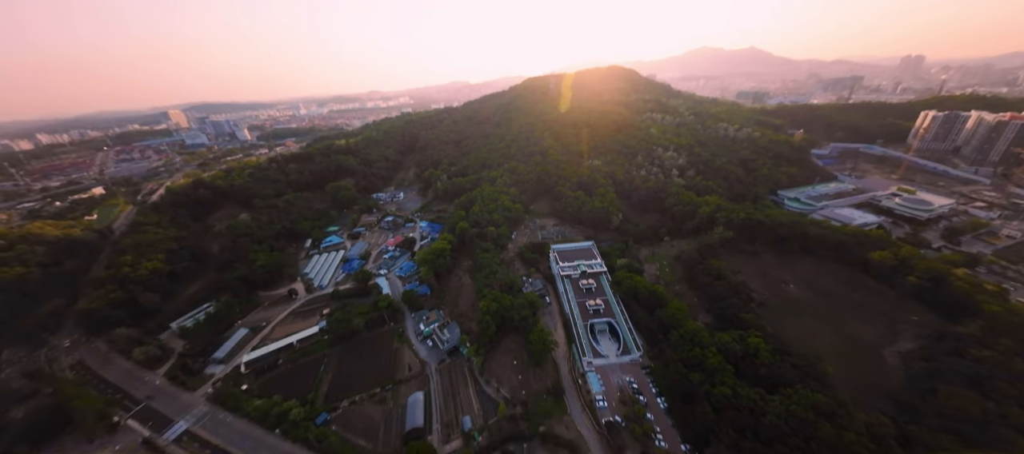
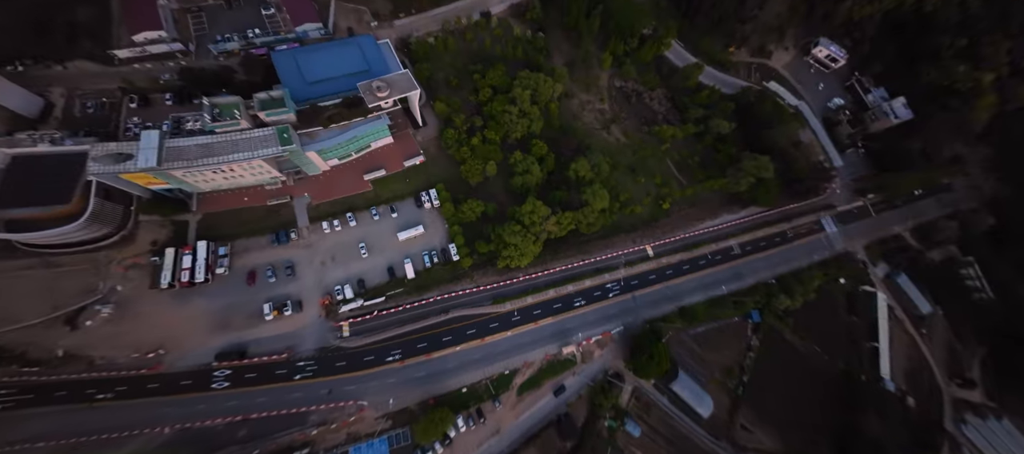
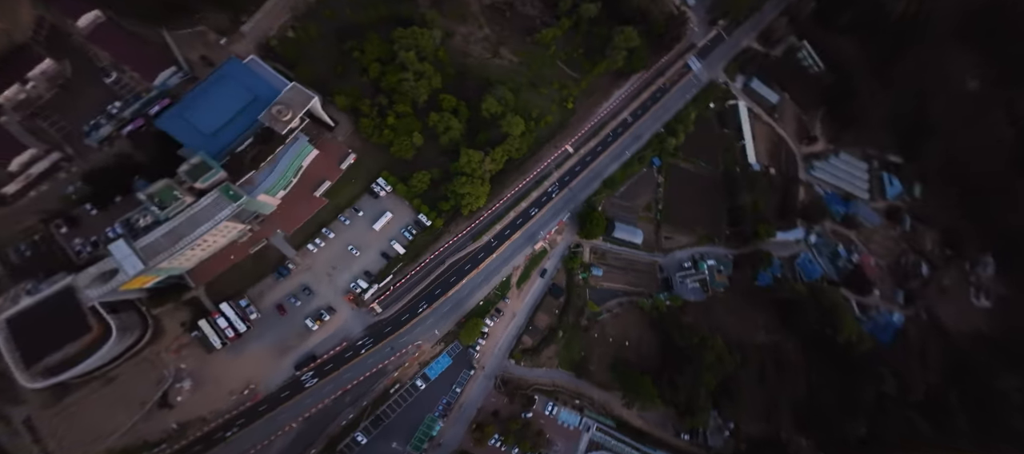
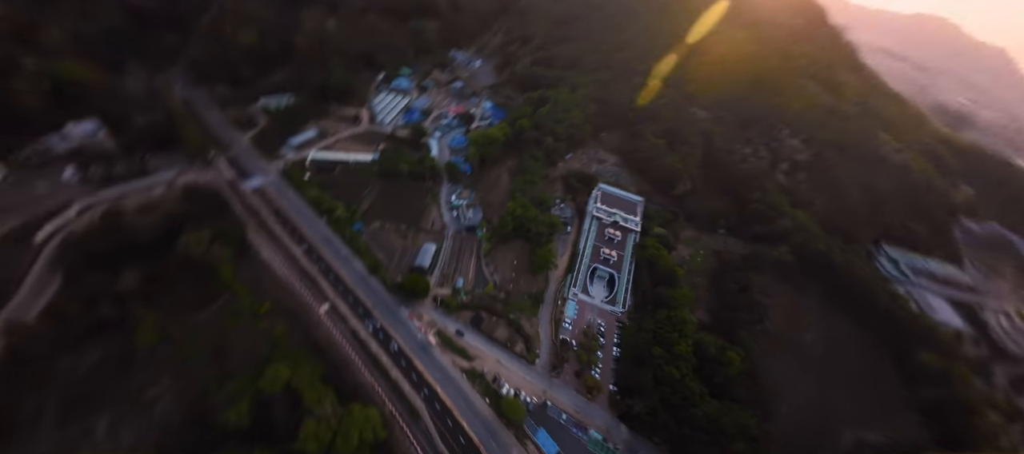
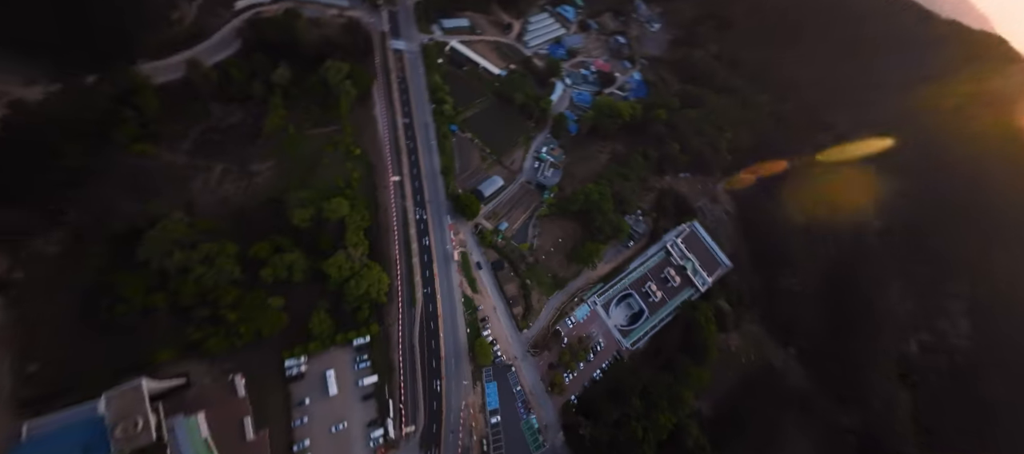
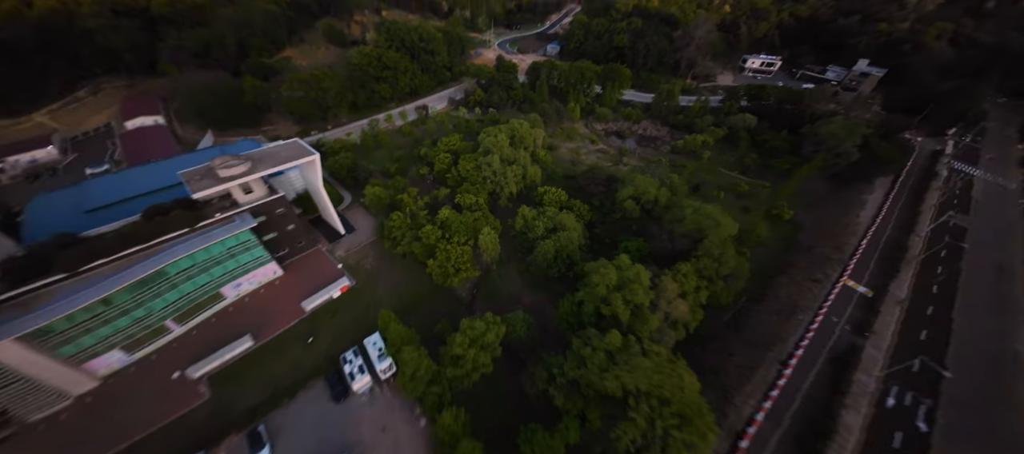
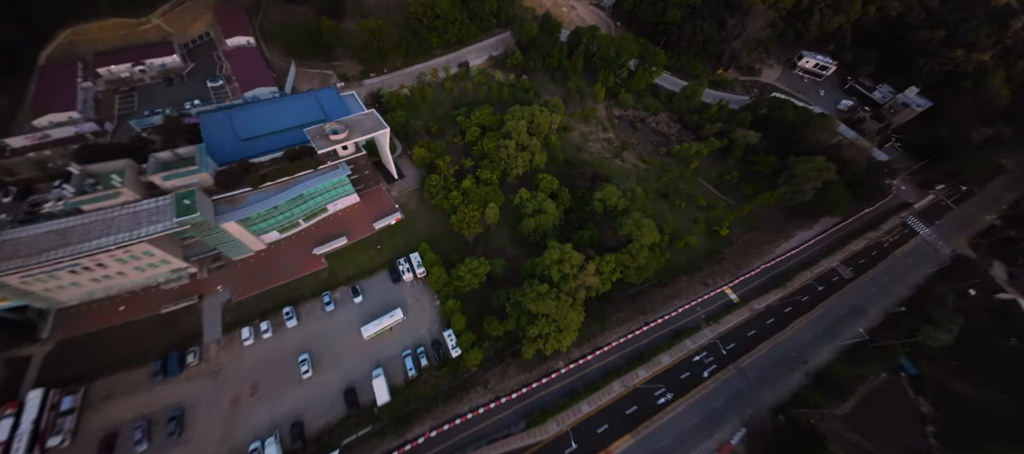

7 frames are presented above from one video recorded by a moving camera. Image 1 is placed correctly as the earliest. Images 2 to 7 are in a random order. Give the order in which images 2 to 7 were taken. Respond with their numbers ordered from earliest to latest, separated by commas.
4, 5, 3, 2, 7, 6
